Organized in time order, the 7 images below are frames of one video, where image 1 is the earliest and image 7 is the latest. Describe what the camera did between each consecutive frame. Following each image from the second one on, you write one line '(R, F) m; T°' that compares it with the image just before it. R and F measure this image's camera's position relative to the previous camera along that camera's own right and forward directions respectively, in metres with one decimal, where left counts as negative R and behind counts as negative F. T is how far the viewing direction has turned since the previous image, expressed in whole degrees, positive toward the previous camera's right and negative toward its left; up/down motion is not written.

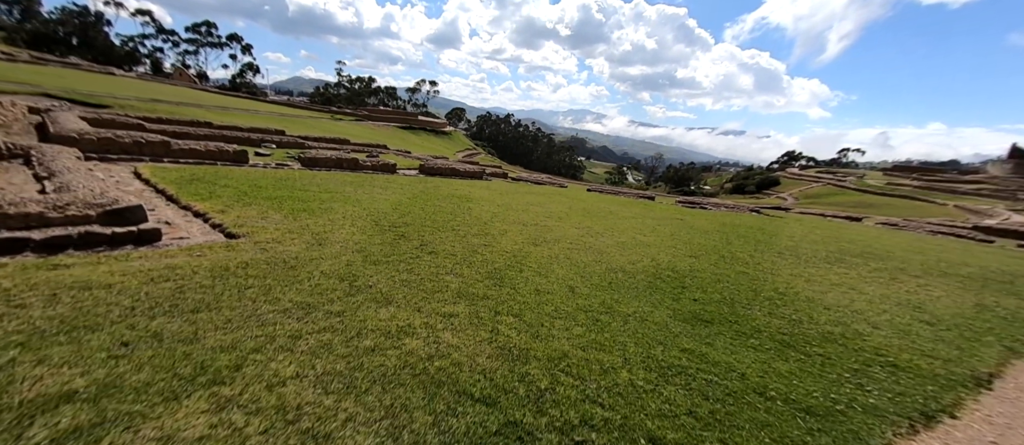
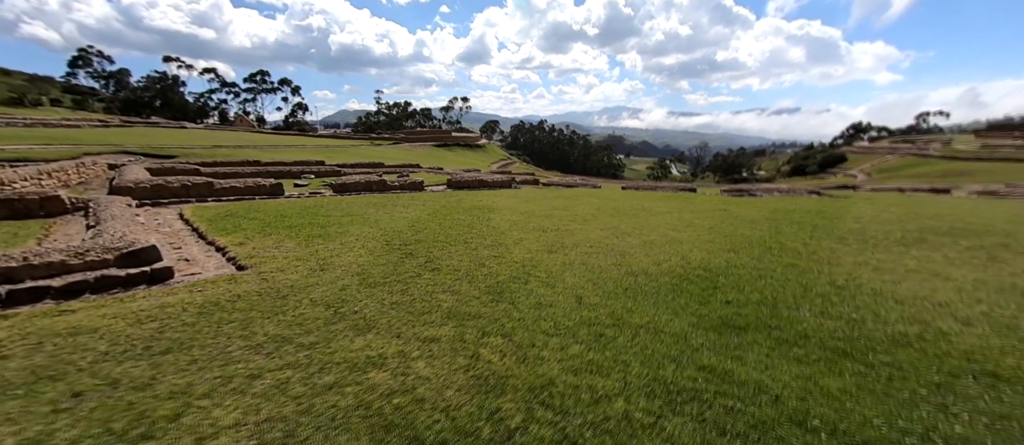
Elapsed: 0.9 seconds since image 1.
(+0.7, +0.5) m; -7°
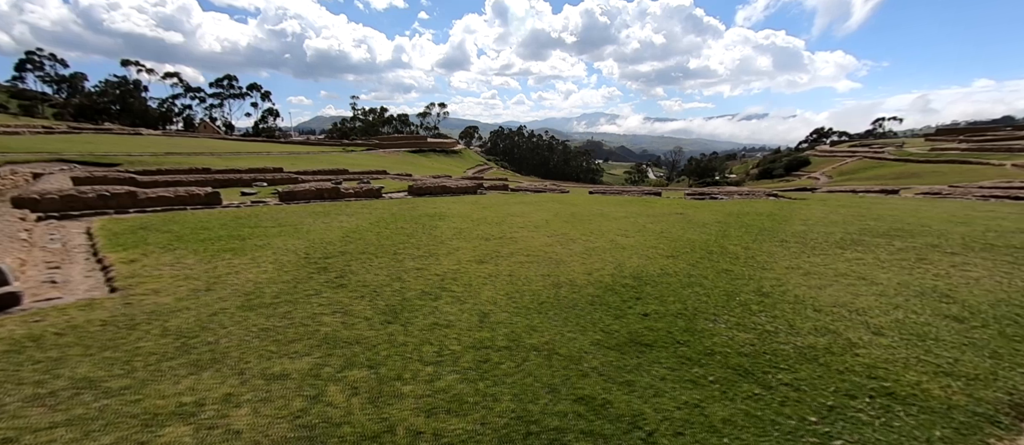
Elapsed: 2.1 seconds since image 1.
(+1.1, +0.4) m; +3°
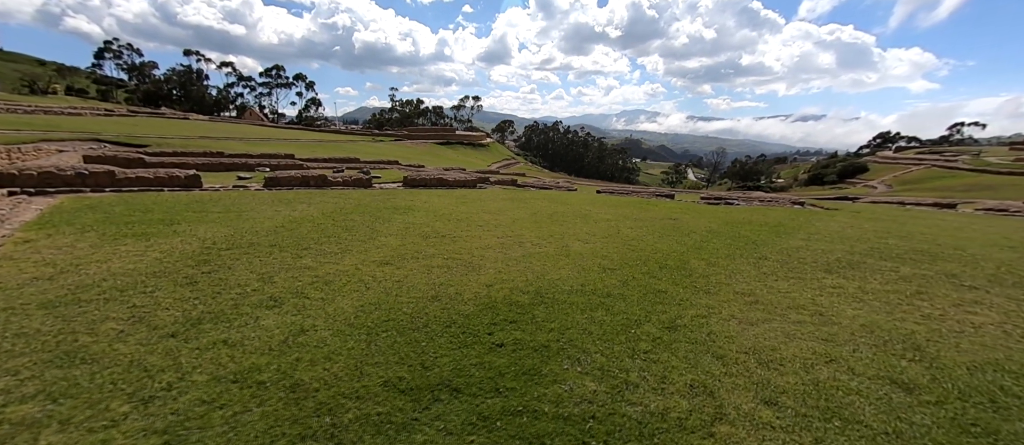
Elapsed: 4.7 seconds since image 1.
(+2.3, +1.0) m; -5°
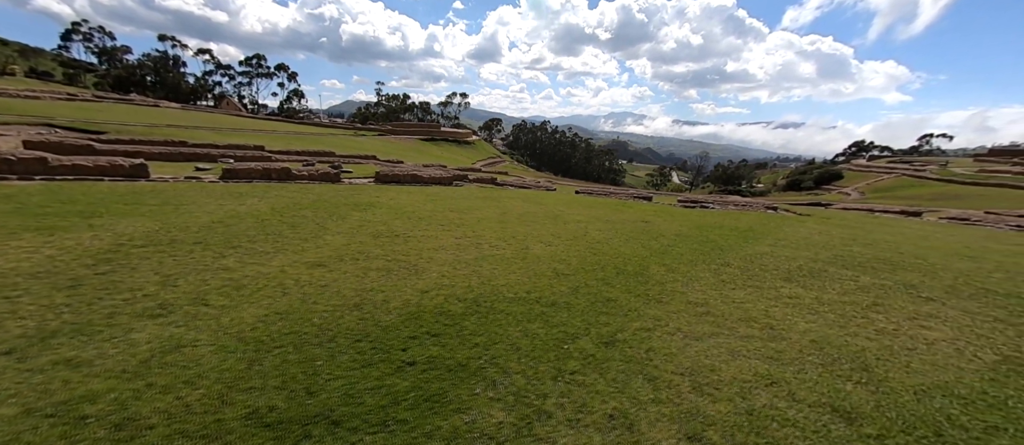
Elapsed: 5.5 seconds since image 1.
(+0.7, +0.5) m; +2°
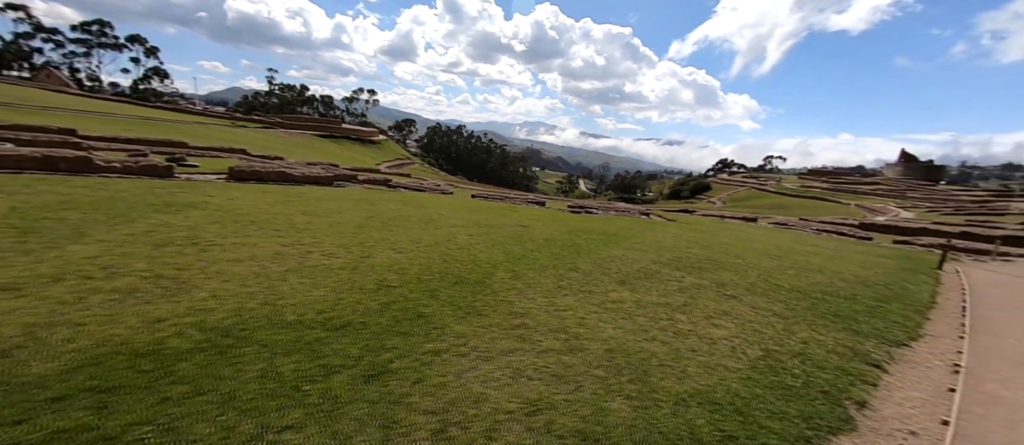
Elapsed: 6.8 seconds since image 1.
(+1.6, +0.5) m; +14°
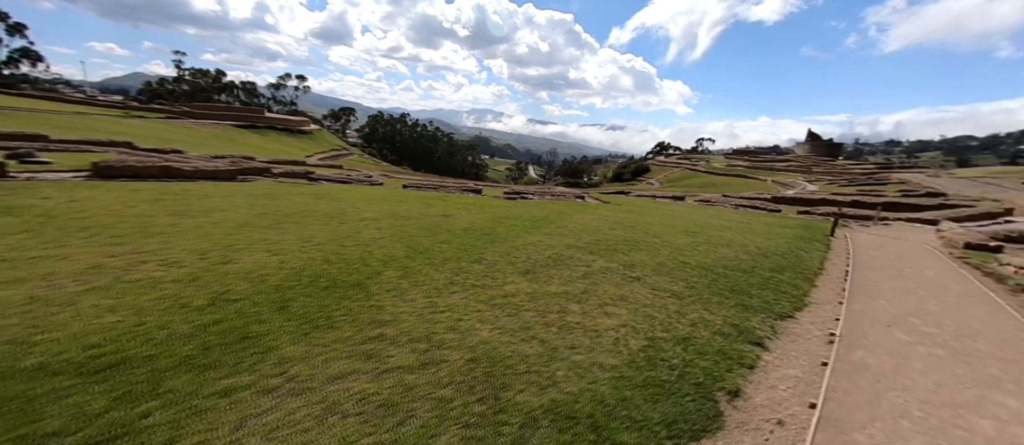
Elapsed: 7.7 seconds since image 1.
(+1.2, +0.7) m; +8°
